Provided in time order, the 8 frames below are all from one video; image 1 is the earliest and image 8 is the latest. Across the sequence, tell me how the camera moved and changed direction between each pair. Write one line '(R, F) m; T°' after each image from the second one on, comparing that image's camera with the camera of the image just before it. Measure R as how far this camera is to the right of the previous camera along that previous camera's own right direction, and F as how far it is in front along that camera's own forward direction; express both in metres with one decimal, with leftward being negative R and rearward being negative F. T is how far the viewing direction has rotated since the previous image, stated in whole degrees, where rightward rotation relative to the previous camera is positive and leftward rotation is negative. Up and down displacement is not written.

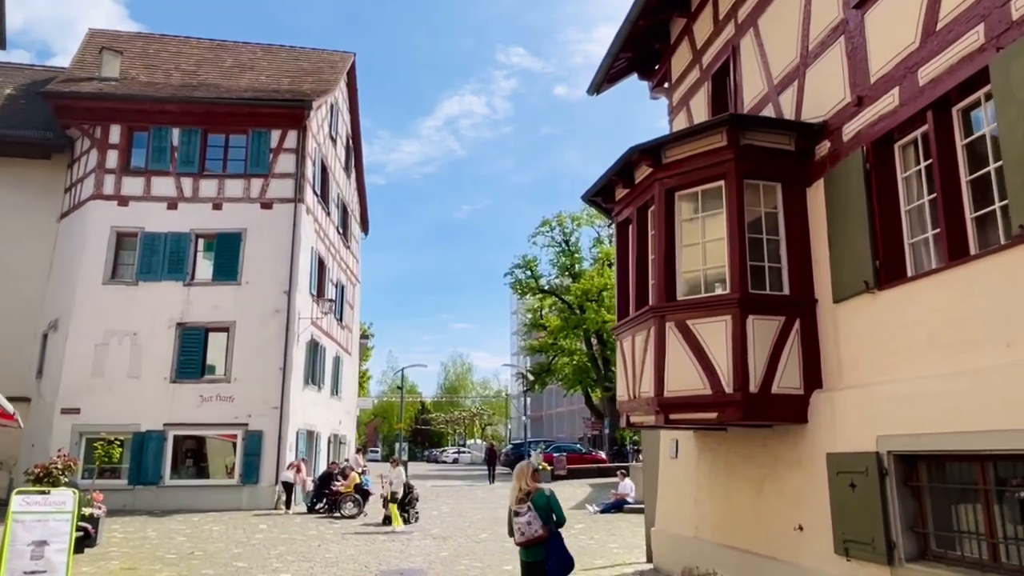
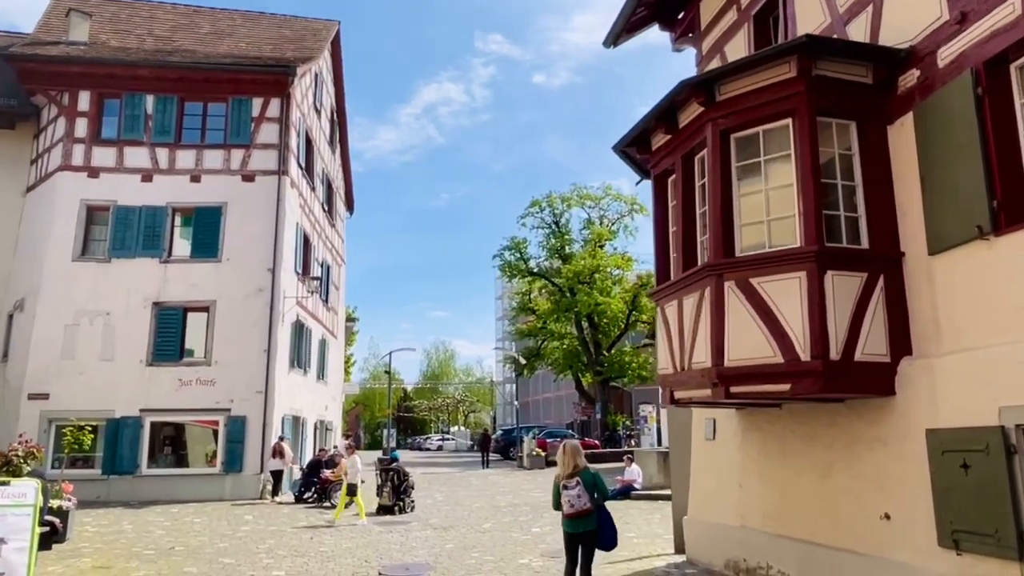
(-0.5, +1.0) m; +2°
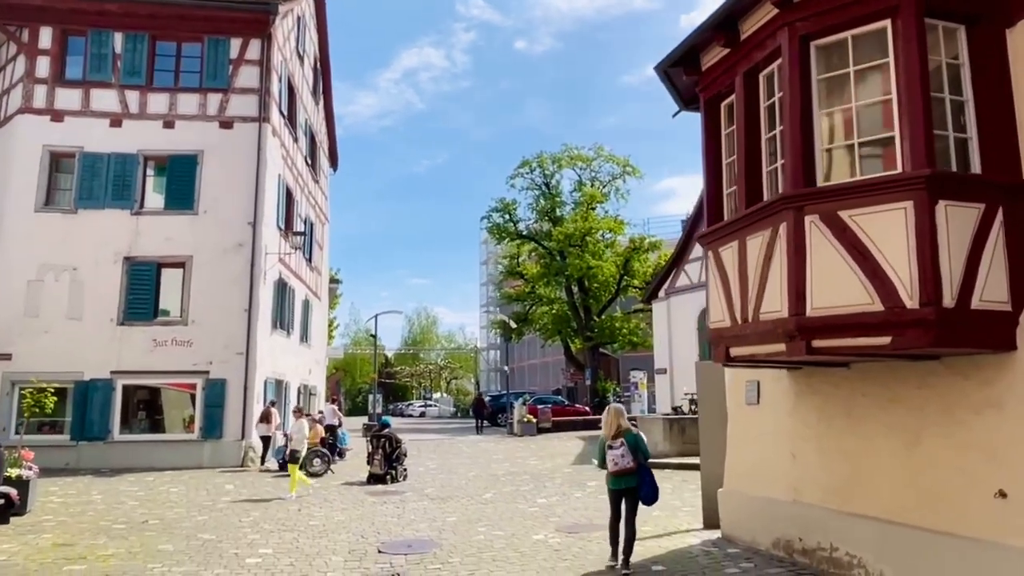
(-0.4, +1.1) m; +2°
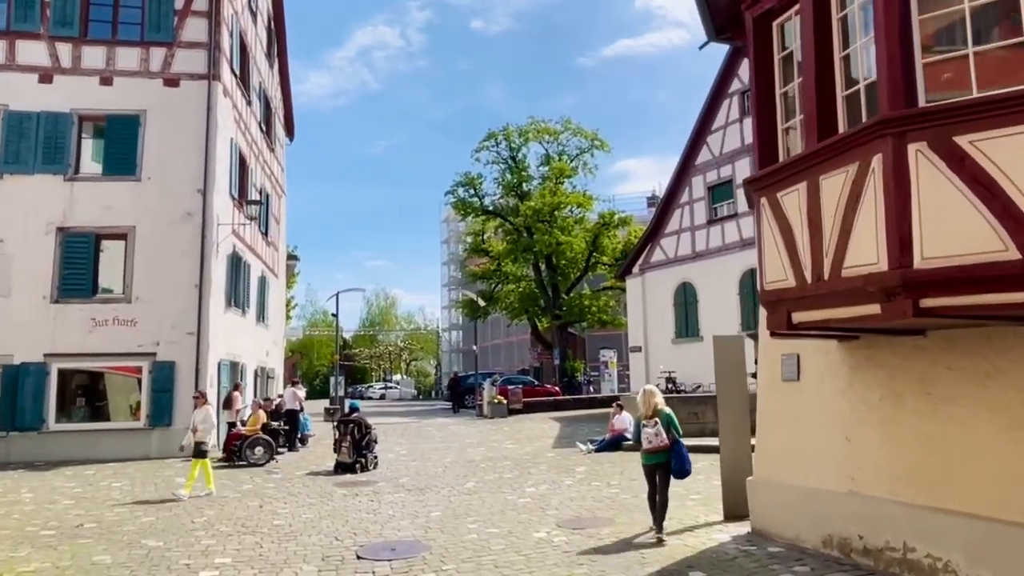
(-0.4, +1.2) m; +3°
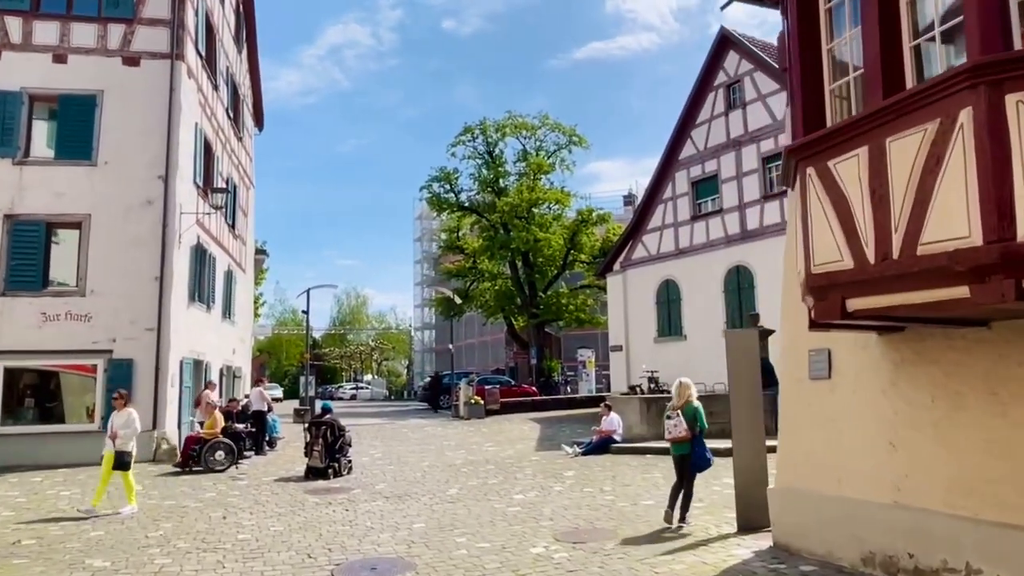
(-0.2, +0.8) m; +2°
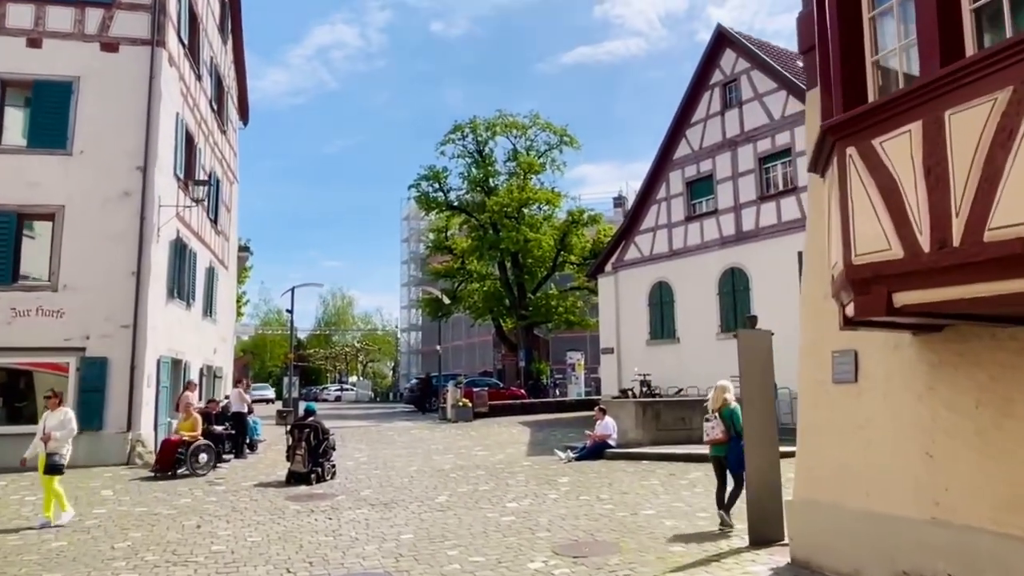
(-0.1, +0.5) m; +1°
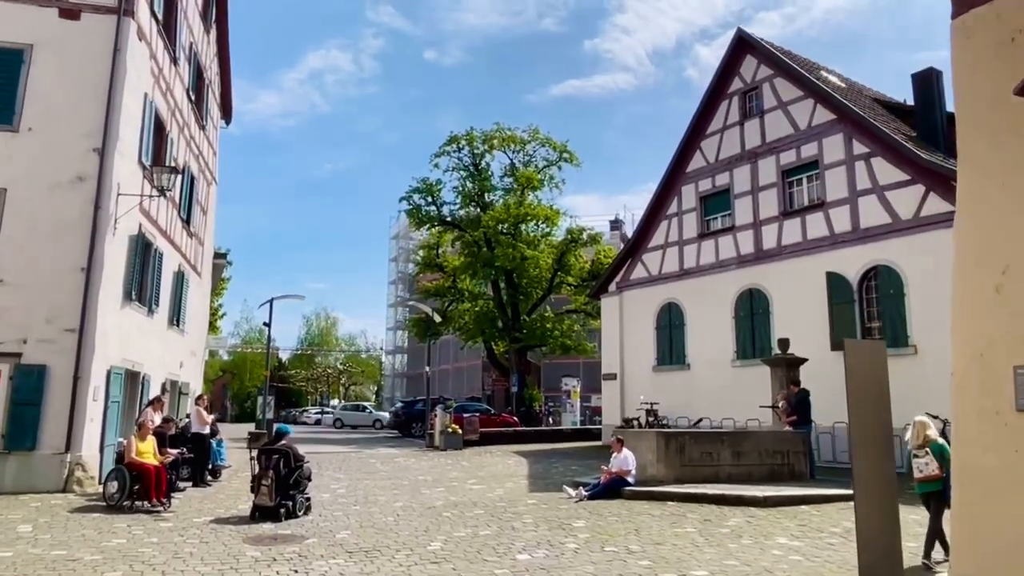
(-0.3, +1.8) m; +1°
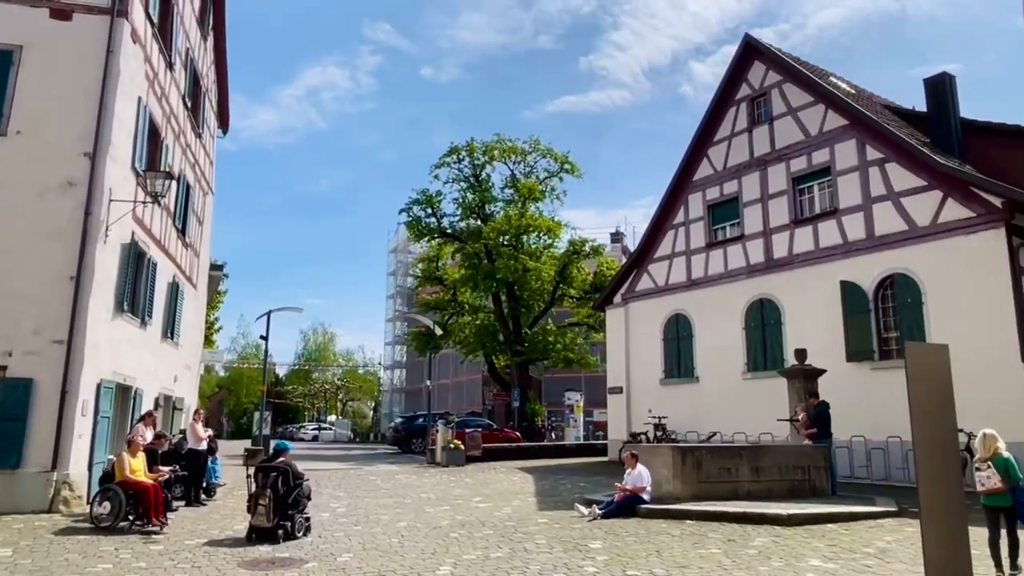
(-0.2, +0.5) m; 0°
